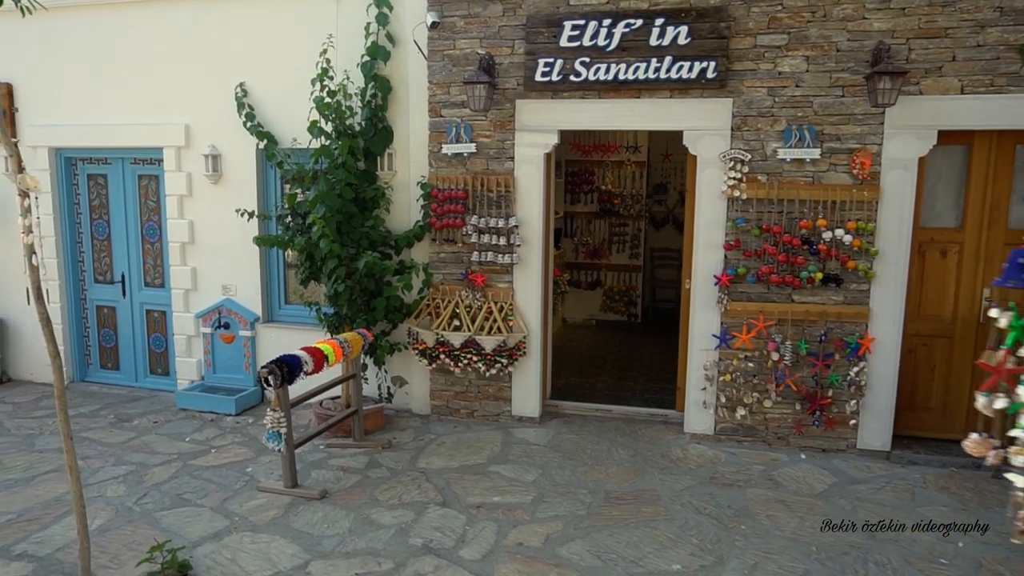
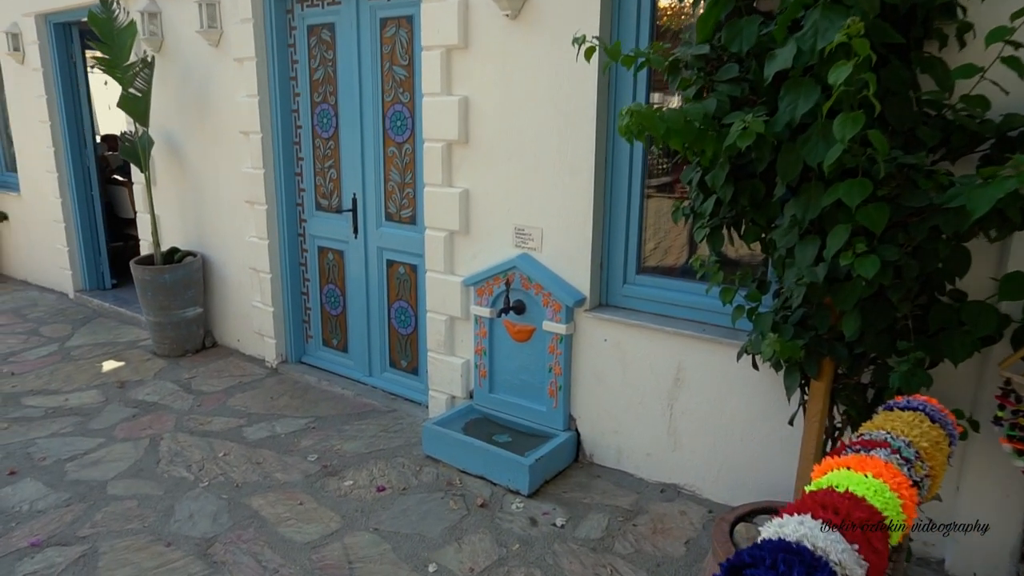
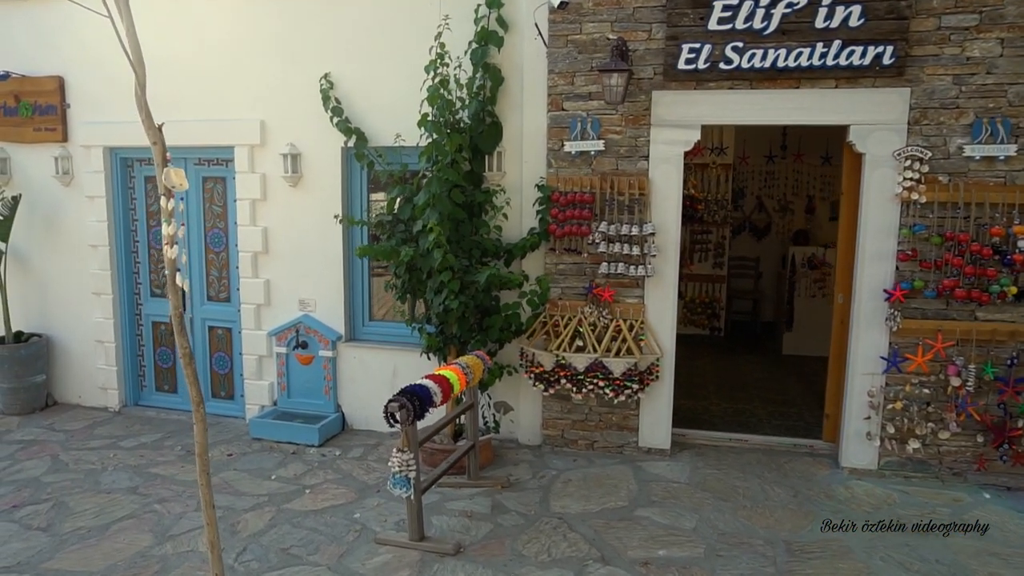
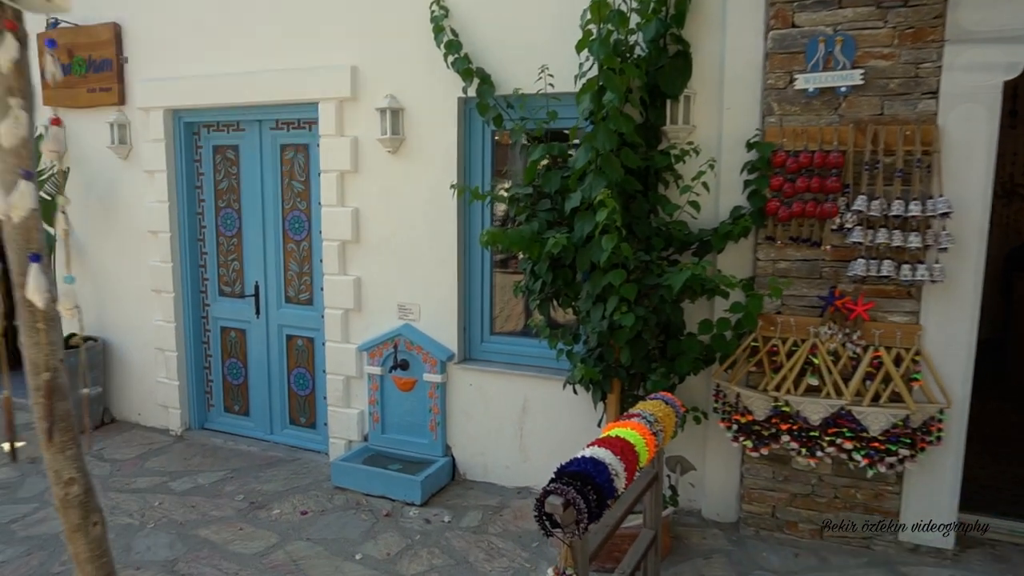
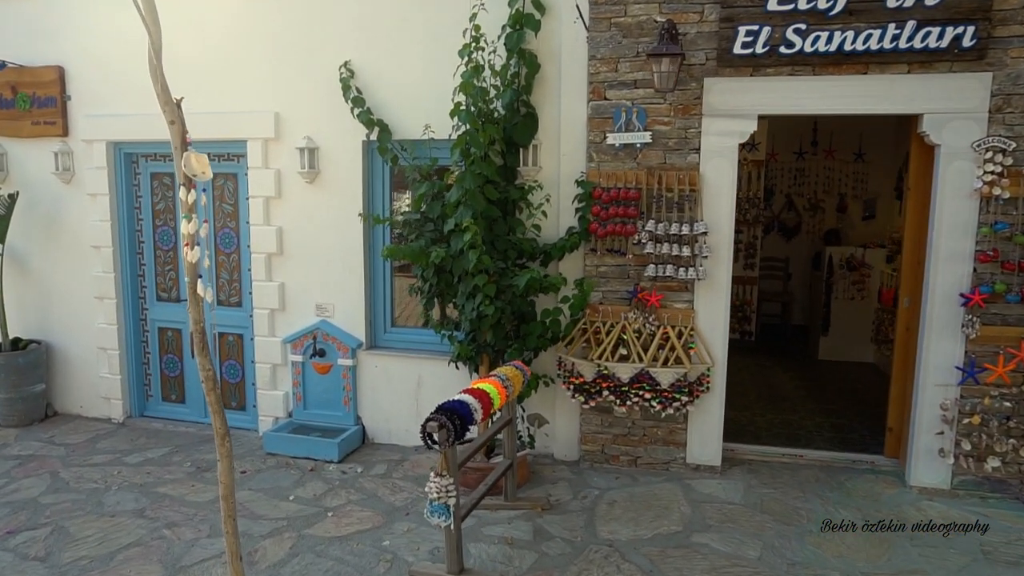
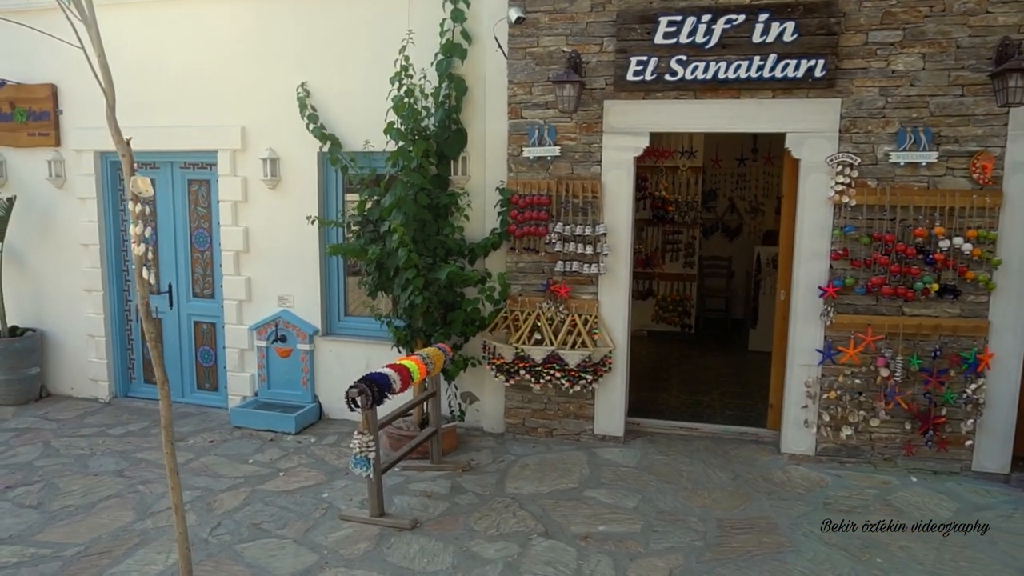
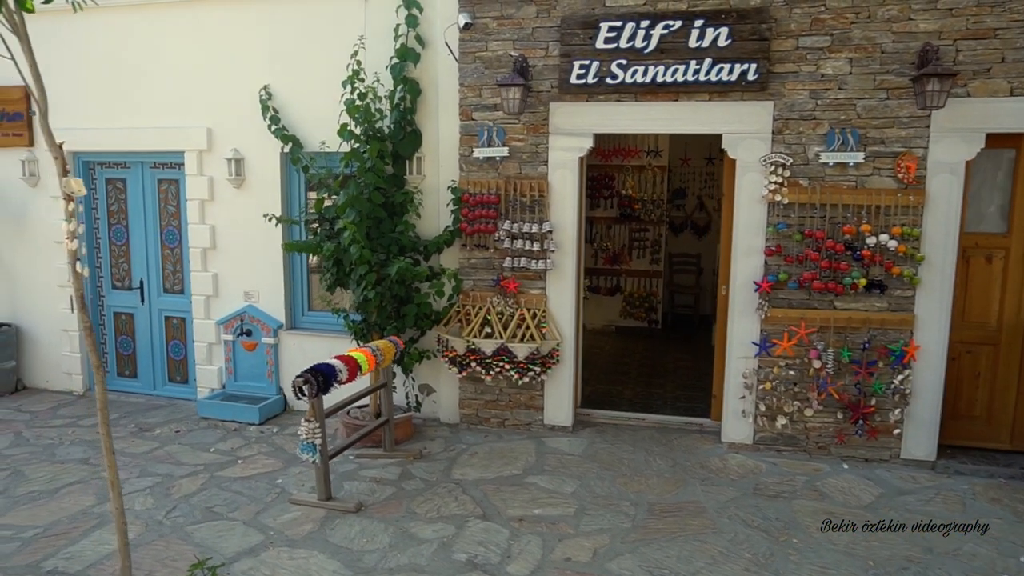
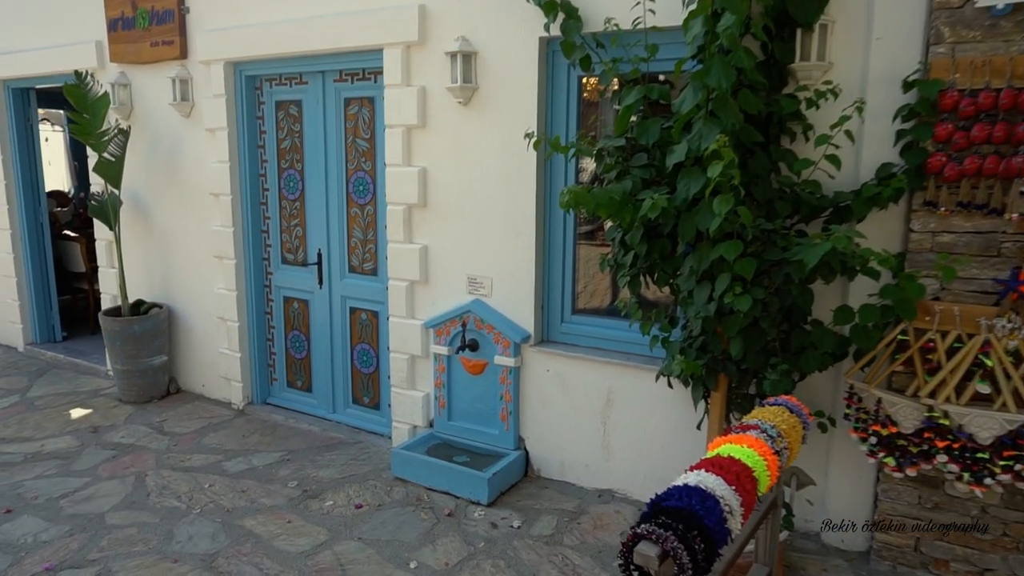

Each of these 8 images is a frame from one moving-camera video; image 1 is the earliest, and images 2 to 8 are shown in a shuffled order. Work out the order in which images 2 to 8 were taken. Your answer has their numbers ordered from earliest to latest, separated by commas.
7, 6, 3, 5, 4, 8, 2
